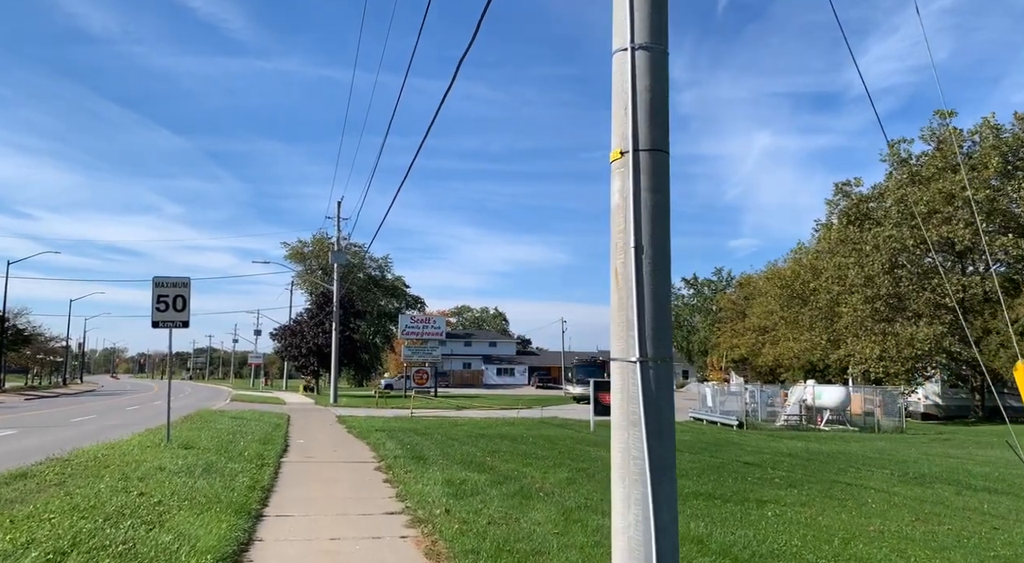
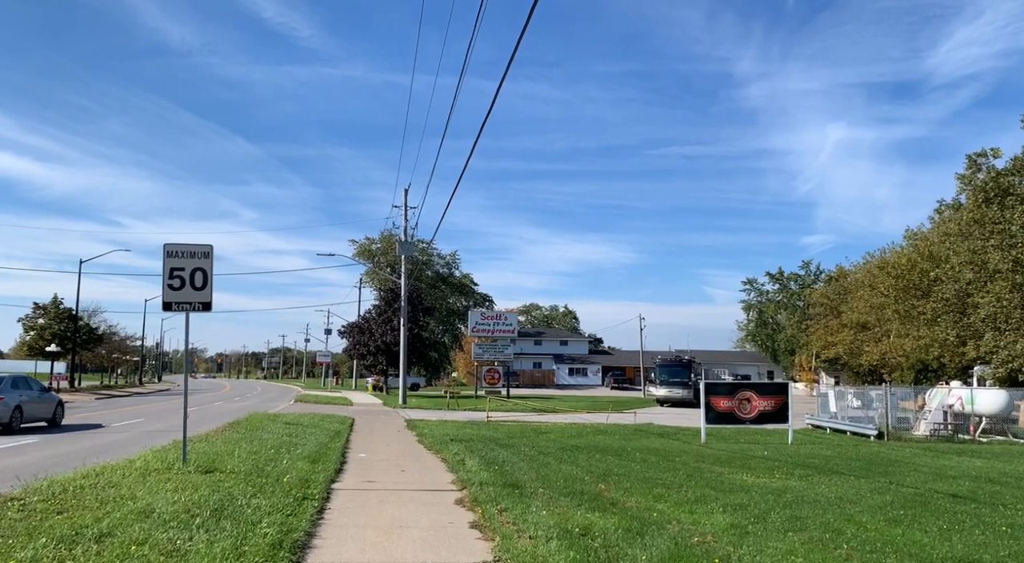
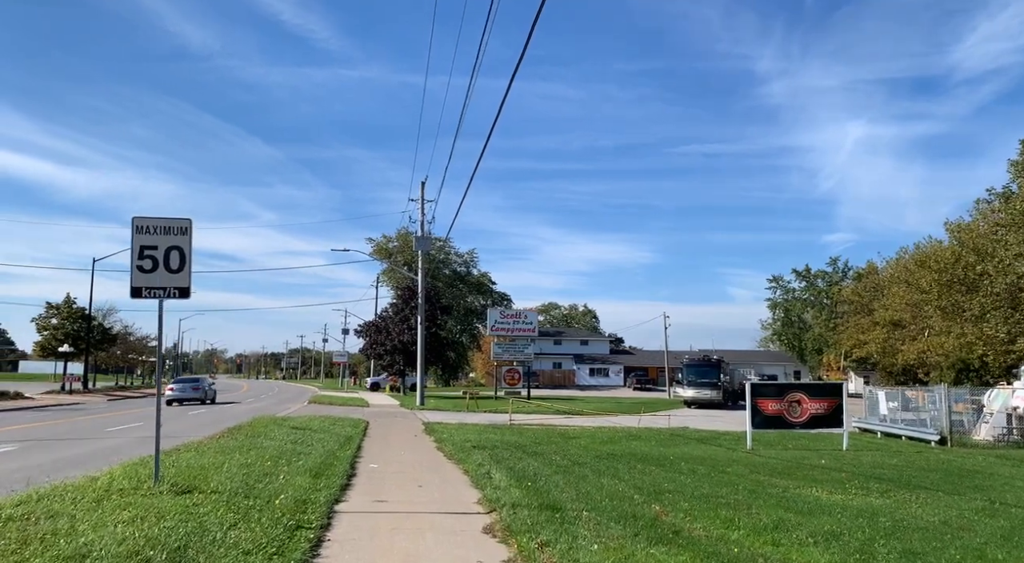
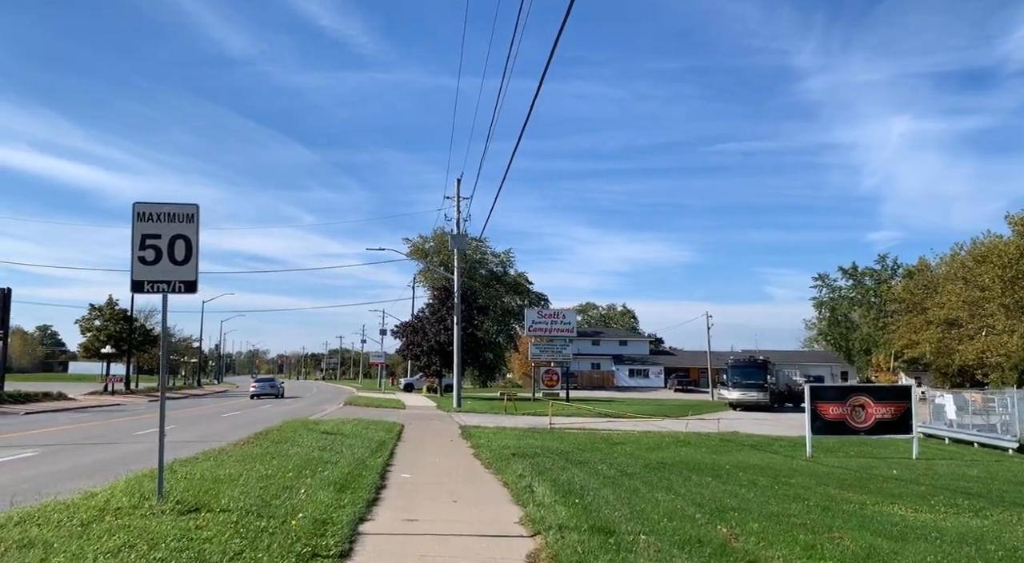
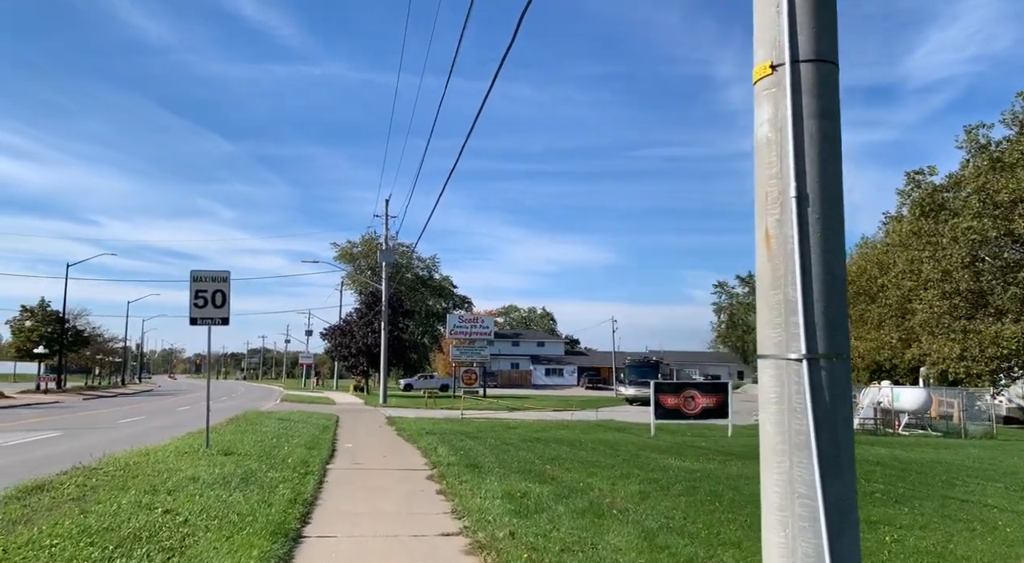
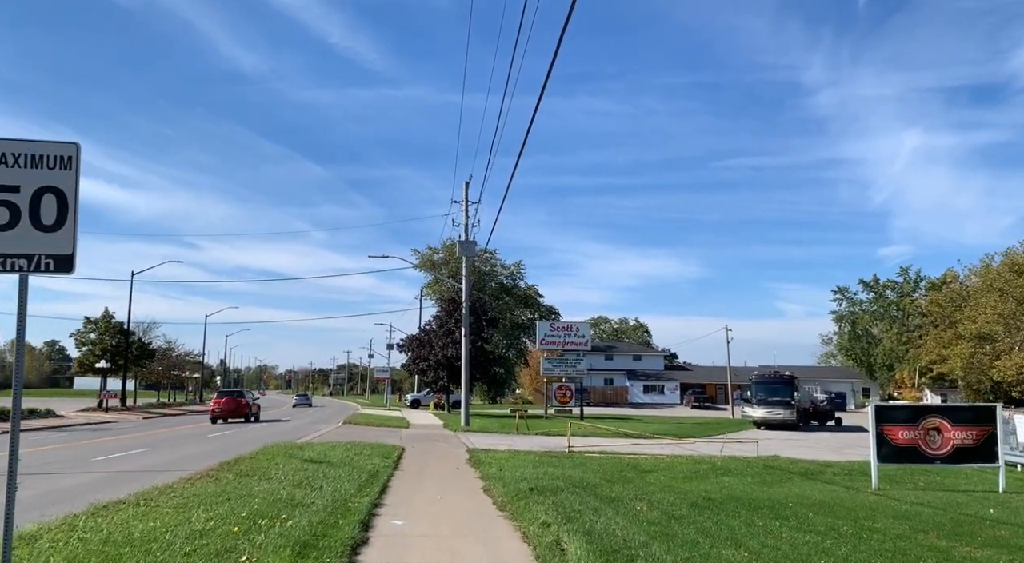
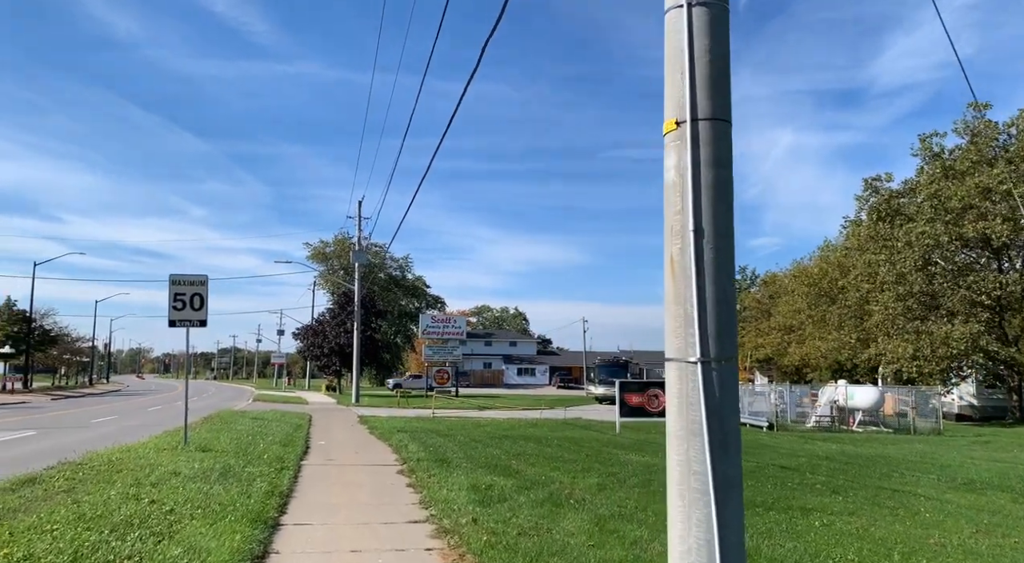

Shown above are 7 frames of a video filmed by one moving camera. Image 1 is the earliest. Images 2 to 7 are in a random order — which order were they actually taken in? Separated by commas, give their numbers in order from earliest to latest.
7, 5, 2, 3, 4, 6
